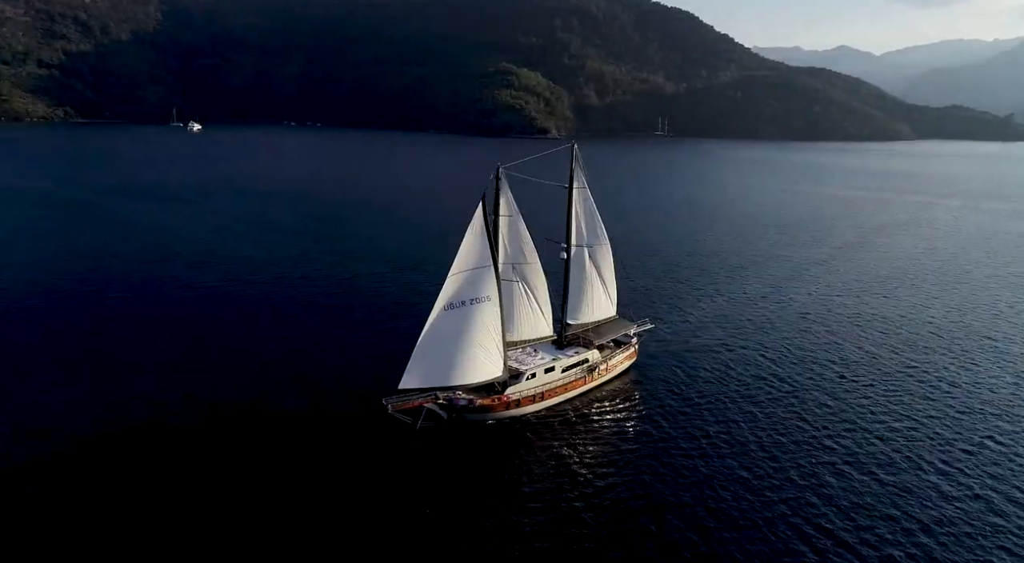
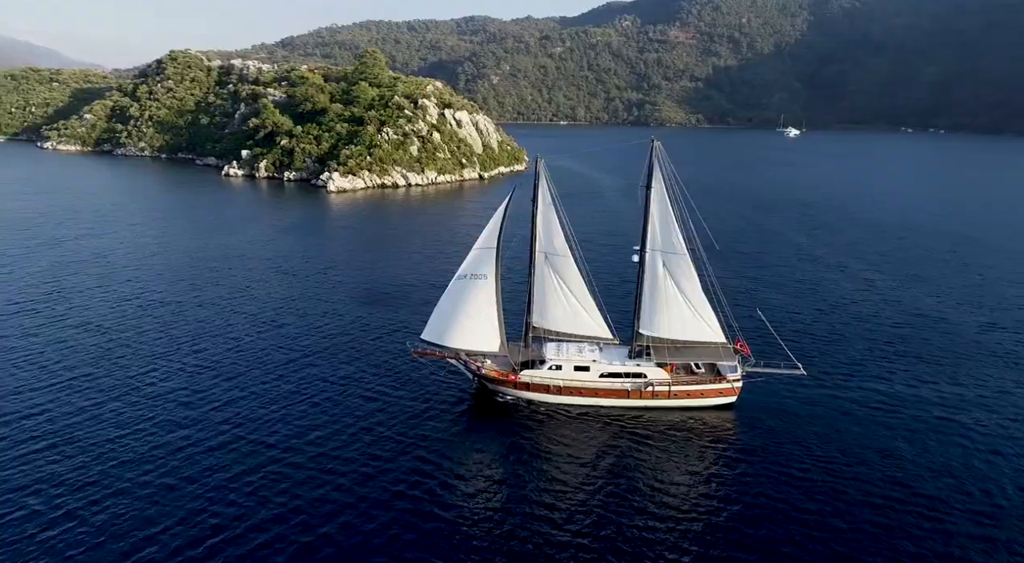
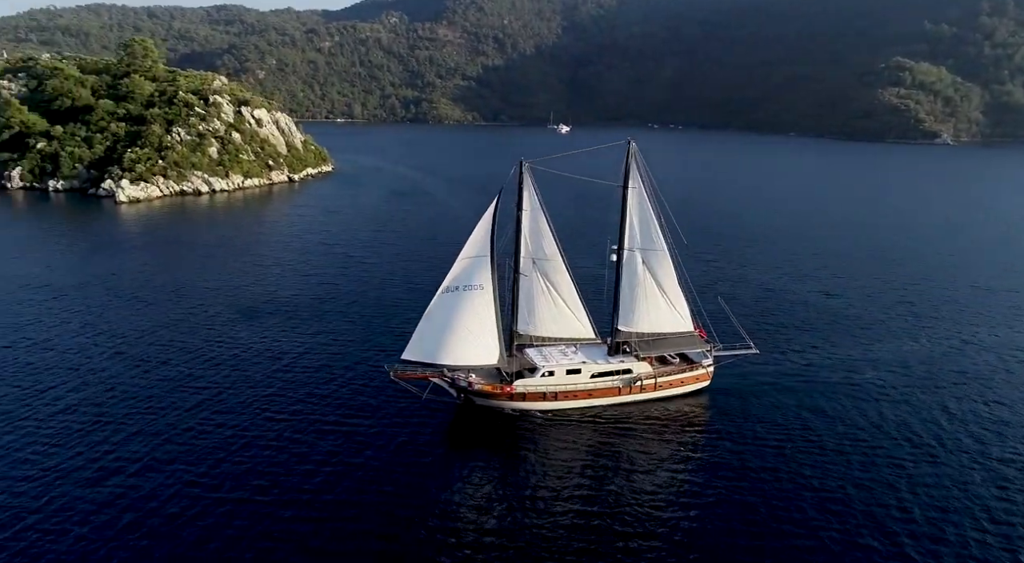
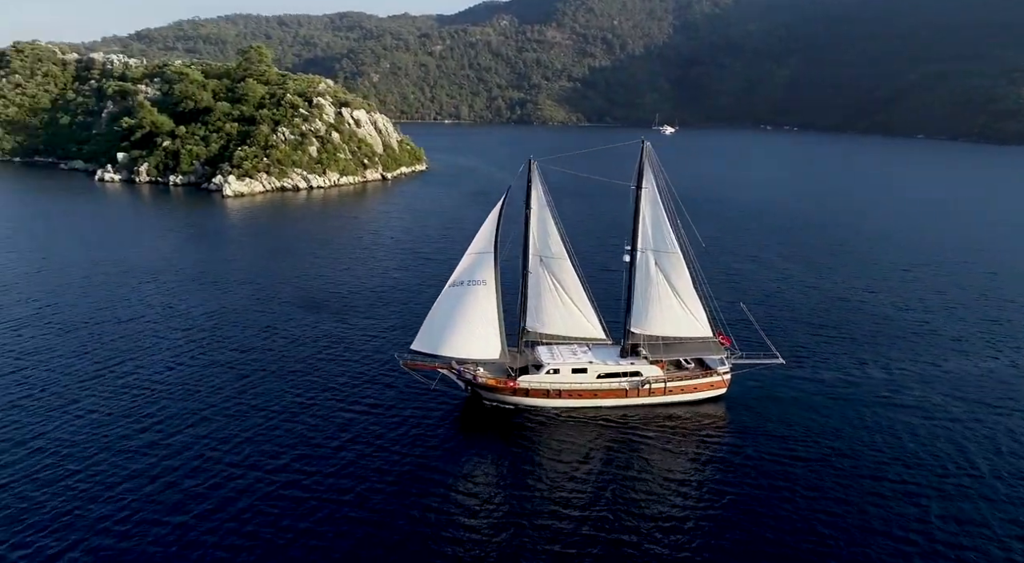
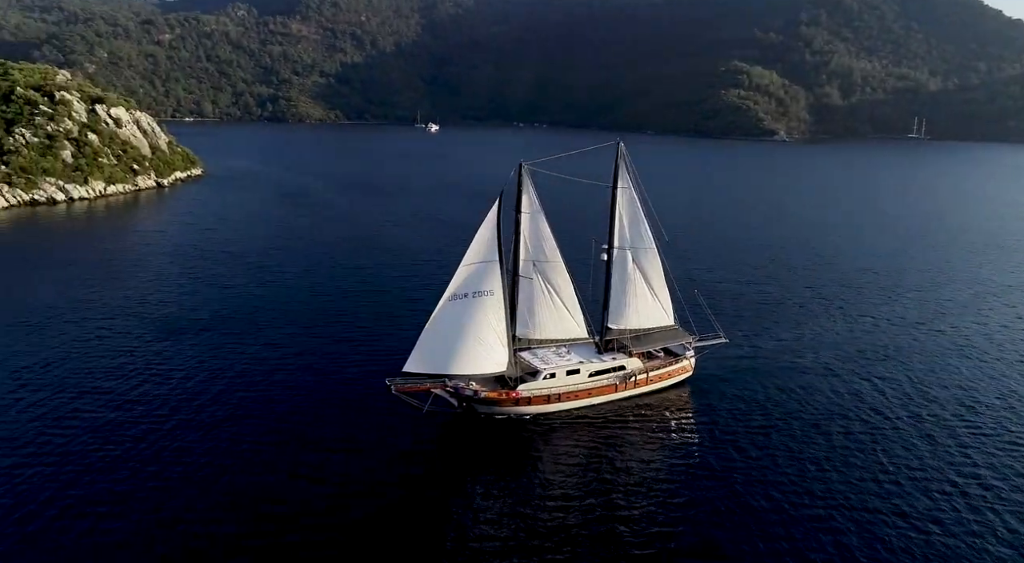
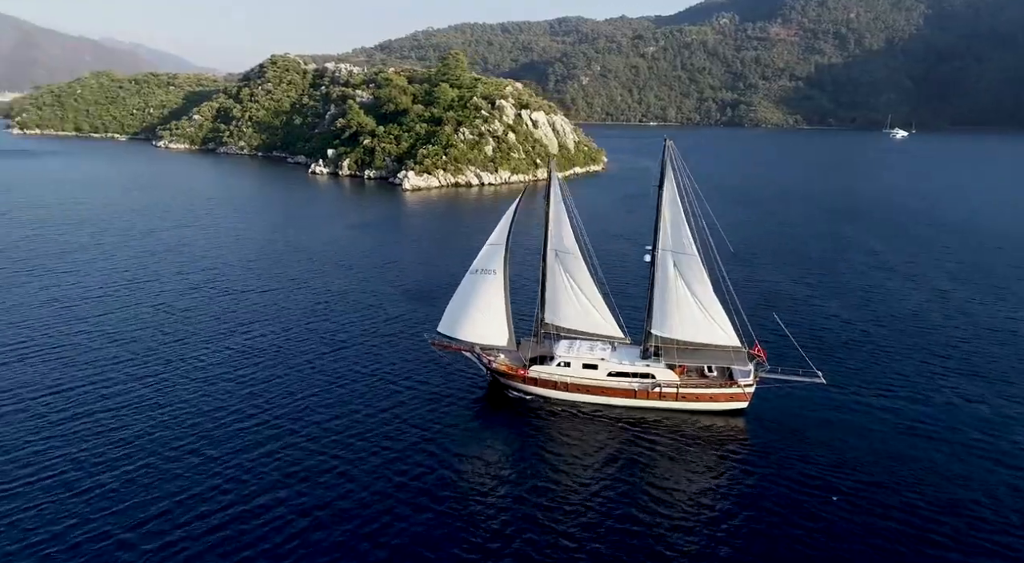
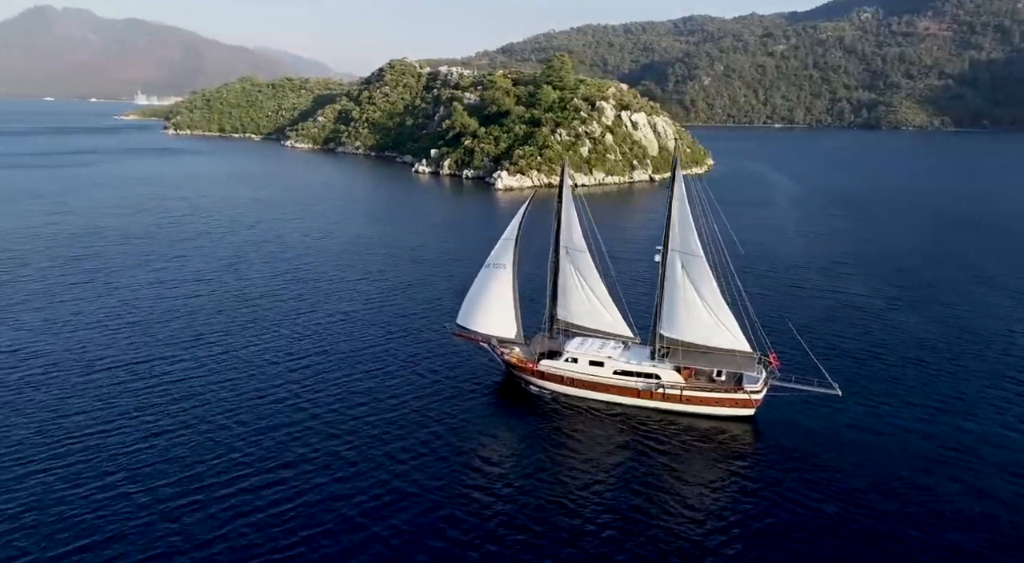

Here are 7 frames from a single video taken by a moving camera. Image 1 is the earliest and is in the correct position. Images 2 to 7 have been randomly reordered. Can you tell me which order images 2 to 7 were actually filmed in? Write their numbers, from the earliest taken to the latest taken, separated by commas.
5, 3, 4, 2, 6, 7
